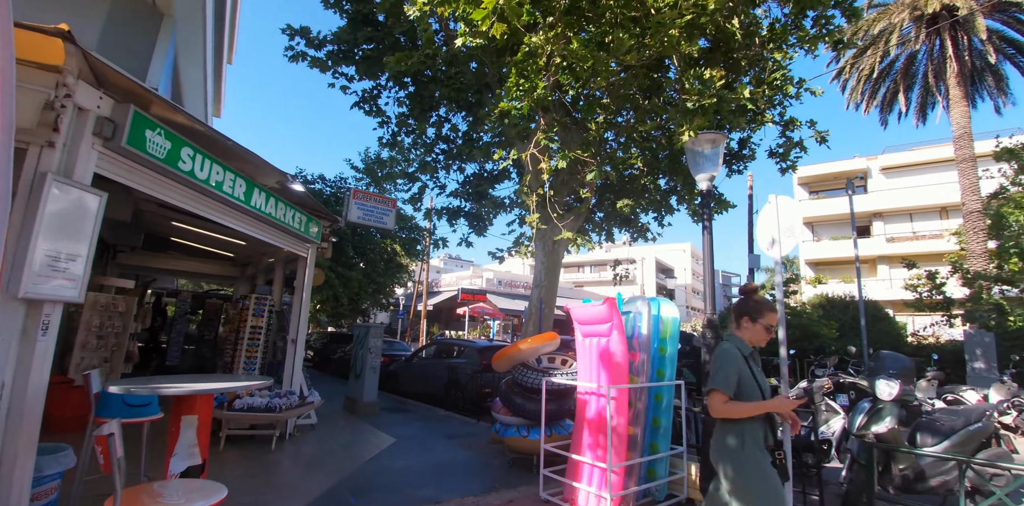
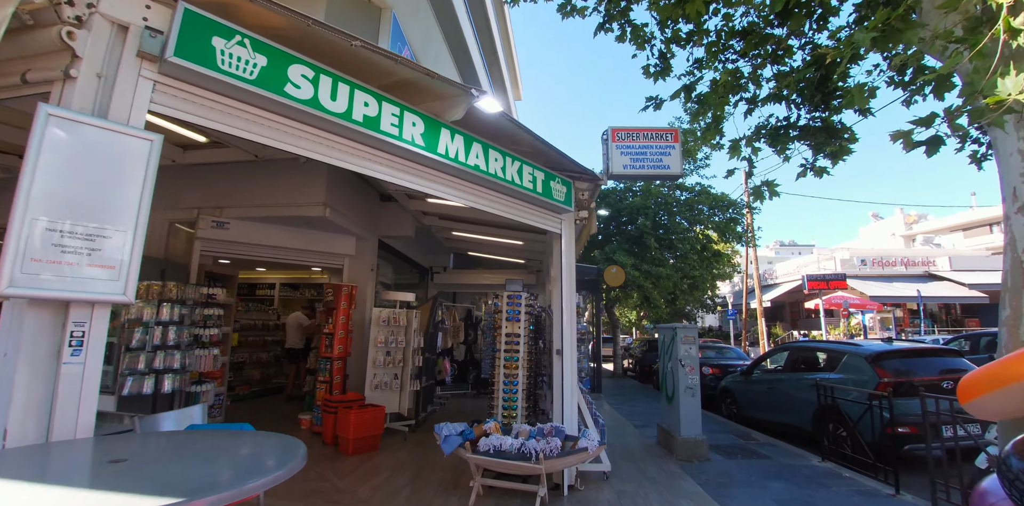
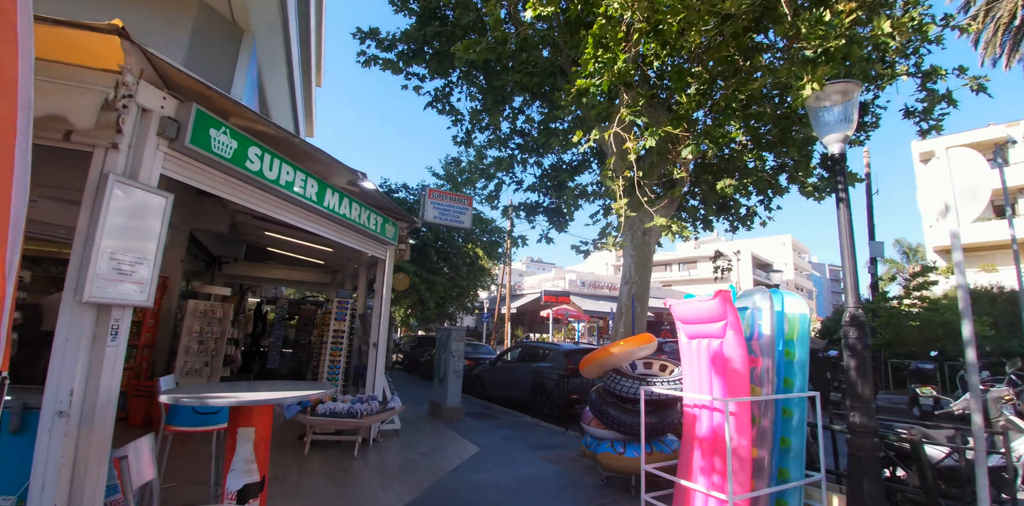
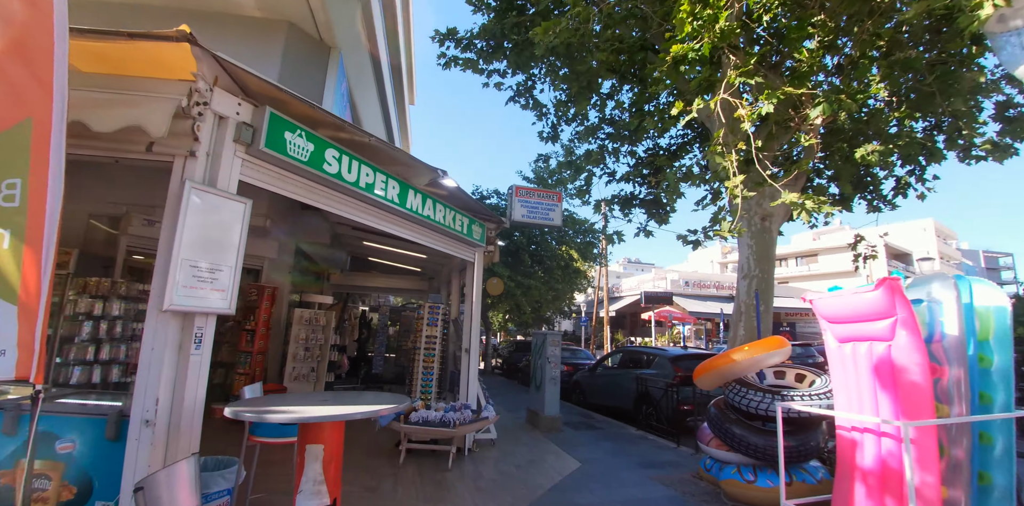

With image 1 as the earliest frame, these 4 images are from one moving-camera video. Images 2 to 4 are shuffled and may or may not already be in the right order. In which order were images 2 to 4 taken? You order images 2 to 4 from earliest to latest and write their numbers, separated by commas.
3, 4, 2
